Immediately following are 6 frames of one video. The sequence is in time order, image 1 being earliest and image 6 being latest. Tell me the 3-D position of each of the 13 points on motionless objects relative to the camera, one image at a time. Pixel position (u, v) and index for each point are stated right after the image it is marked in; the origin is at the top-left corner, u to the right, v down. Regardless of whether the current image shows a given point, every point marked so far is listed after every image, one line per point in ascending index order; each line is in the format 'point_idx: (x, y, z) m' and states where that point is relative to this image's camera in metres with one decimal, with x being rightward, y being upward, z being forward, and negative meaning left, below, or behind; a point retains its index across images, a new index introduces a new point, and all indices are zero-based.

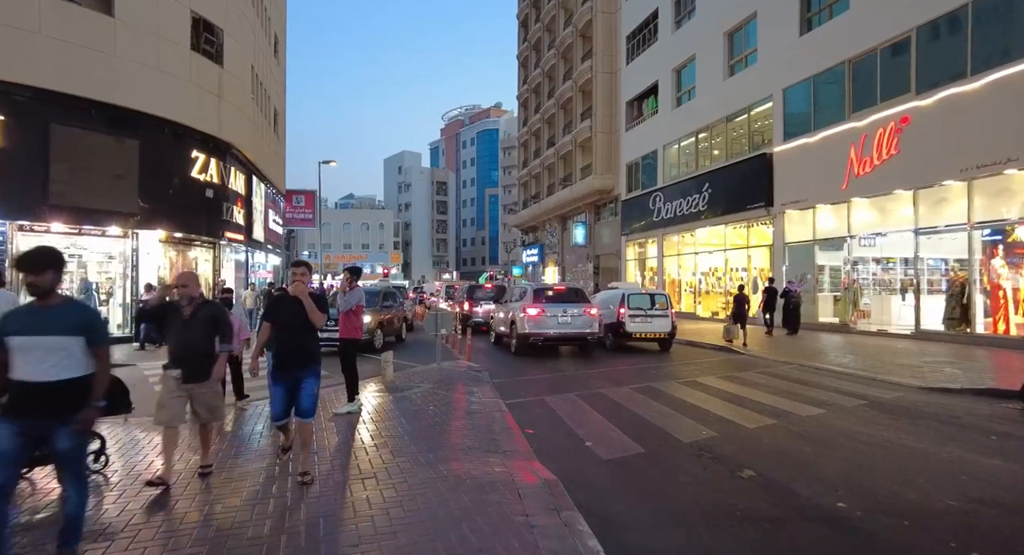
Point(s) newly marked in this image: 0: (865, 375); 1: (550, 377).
0: (+7.6, -2.1, +11.5) m
1: (+0.9, -2.3, +12.0) m
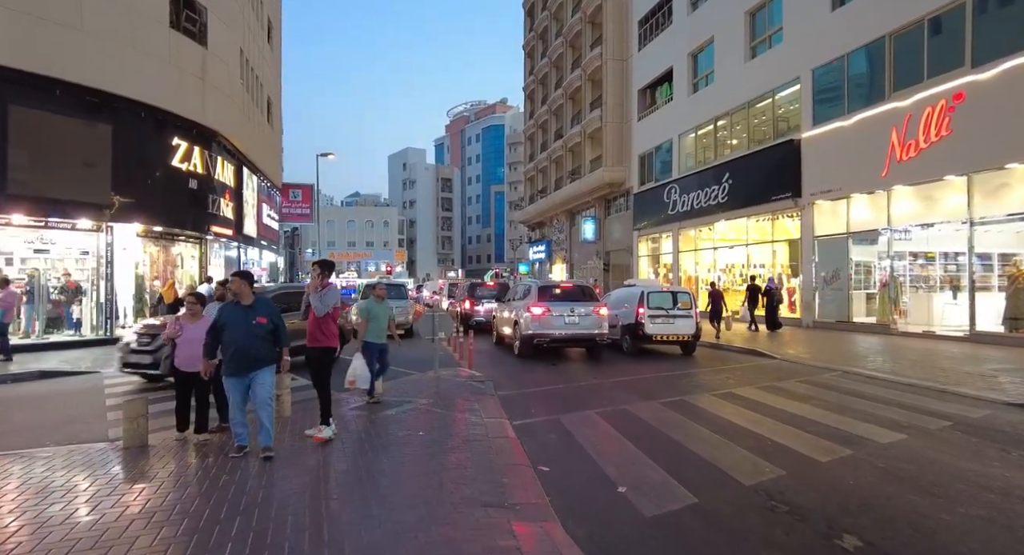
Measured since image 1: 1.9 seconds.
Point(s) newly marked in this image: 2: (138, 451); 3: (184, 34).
0: (+7.7, -2.0, +10.0) m
1: (+1.0, -2.2, +10.5) m
2: (-4.1, -1.9, +5.9) m
3: (-11.3, +8.4, +18.3) m
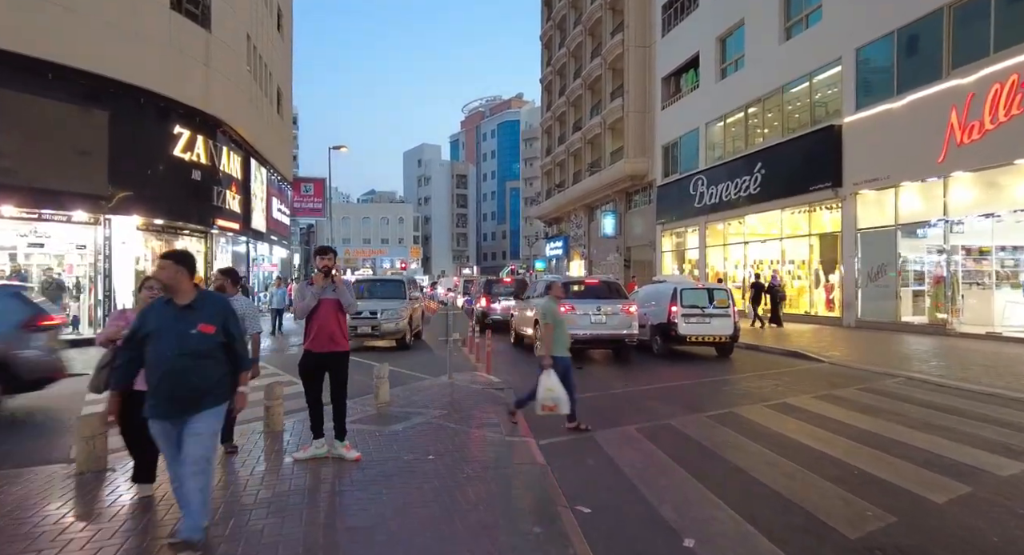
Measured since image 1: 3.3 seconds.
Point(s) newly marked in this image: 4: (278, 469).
0: (+8.1, -1.9, +8.6) m
1: (+1.4, -2.1, +9.4) m
2: (-3.8, -1.8, +4.9) m
3: (-10.7, +8.5, +17.5) m
4: (-2.1, -1.8, +4.9) m
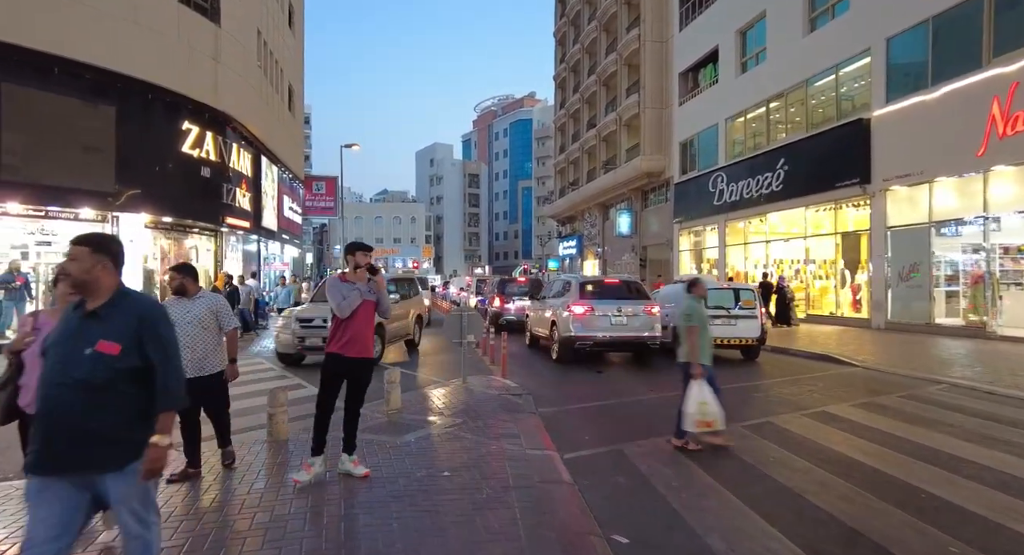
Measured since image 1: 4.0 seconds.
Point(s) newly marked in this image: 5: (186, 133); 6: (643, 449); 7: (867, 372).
0: (+8.4, -1.9, +7.9) m
1: (+1.7, -2.1, +8.8) m
2: (-3.6, -1.8, +4.5) m
3: (-10.2, +8.6, +17.2) m
4: (-1.9, -1.8, +4.5) m
5: (-10.5, +4.7, +17.2) m
6: (+1.5, -2.0, +6.3) m
7: (+8.0, -2.1, +11.9) m
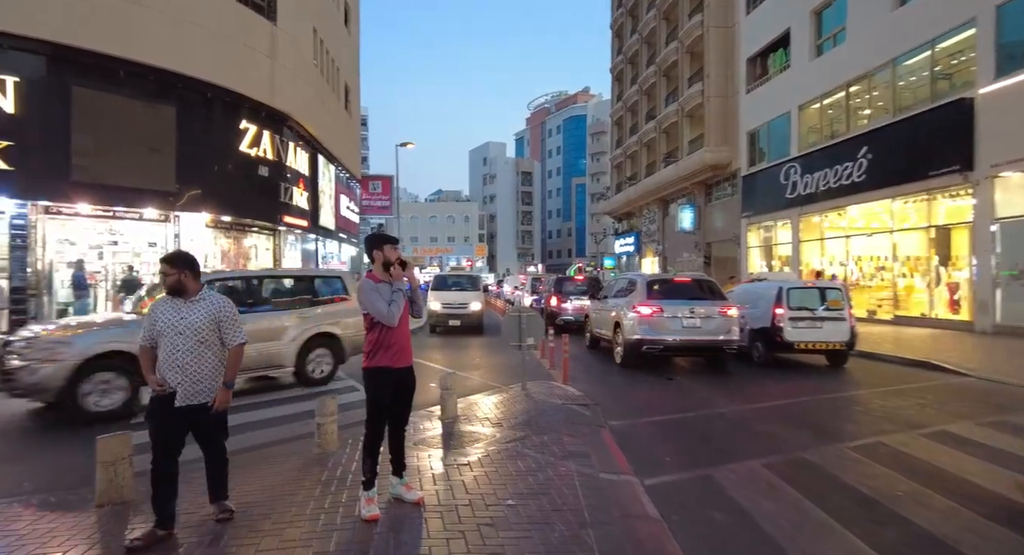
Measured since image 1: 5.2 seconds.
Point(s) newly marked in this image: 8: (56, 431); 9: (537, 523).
0: (+9.2, -1.9, +6.4) m
1: (+2.7, -2.0, +7.9) m
2: (-3.0, -1.8, +4.1) m
3: (-8.4, +8.6, +17.4) m
4: (-1.4, -1.7, +3.9) m
5: (-8.6, +4.7, +17.4) m
6: (+2.3, -2.0, +5.4) m
7: (+9.2, -2.1, +10.4) m
8: (-6.1, -2.0, +7.2) m
9: (+0.2, -1.8, +3.9) m
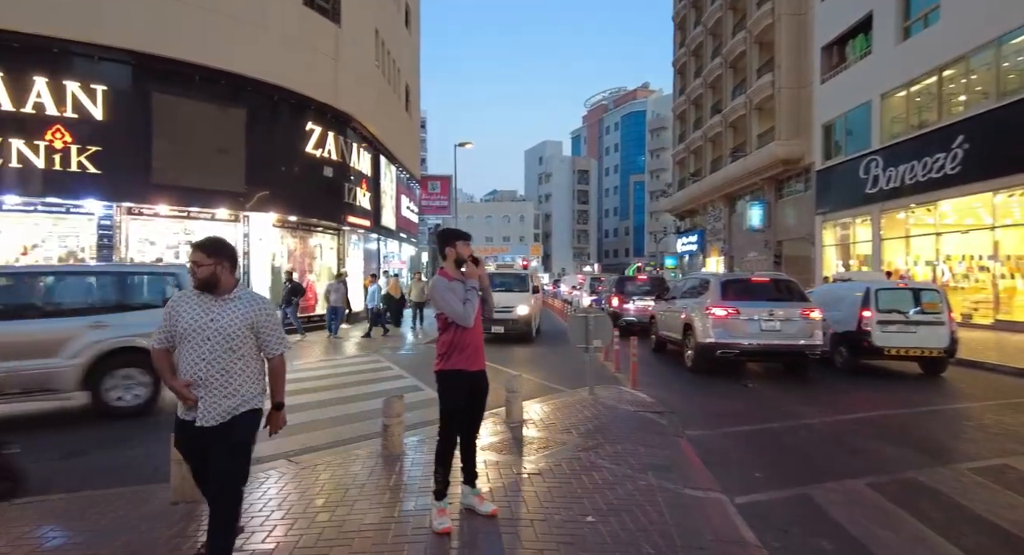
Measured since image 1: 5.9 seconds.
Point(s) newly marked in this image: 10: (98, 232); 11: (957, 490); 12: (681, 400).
0: (+10.0, -1.9, +5.1) m
1: (+3.6, -2.0, +7.2) m
2: (-2.5, -1.8, +4.0) m
3: (-6.4, +8.7, +17.8) m
4: (-0.8, -1.7, +3.7) m
5: (-6.7, +4.7, +17.9) m
6: (+2.9, -2.0, +4.8) m
7: (+10.3, -2.1, +9.1) m
8: (-5.2, -2.0, +7.4) m
9: (+0.7, -1.8, +3.5) m
10: (-11.3, +1.2, +14.7) m
11: (+4.2, -2.0, +5.0) m
12: (+2.8, -2.0, +8.8) m
